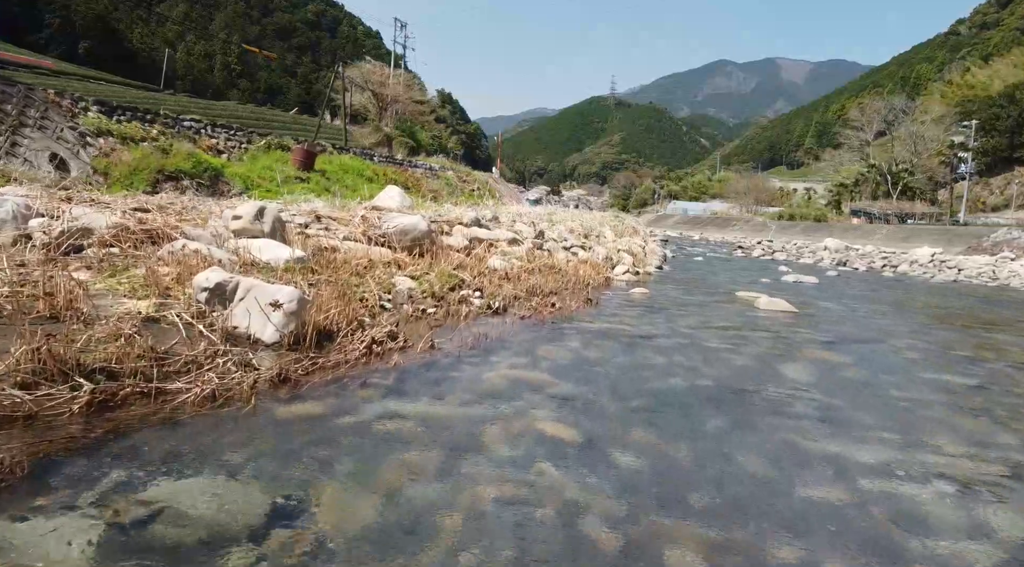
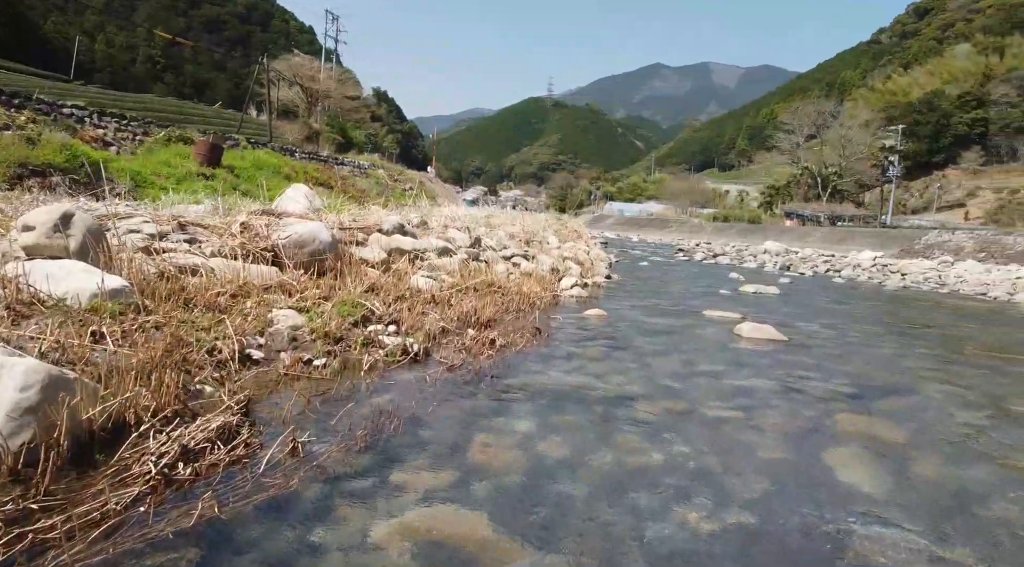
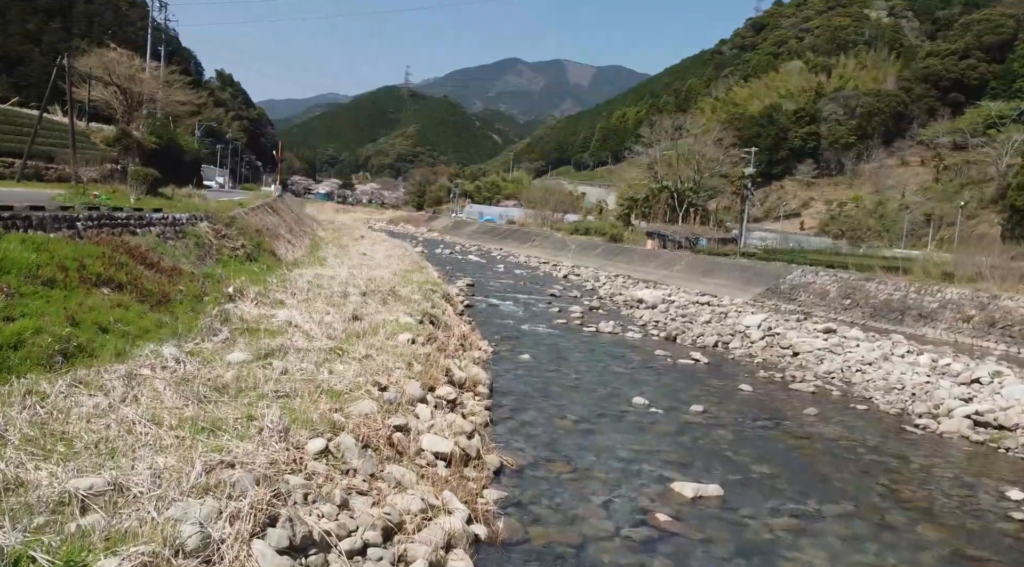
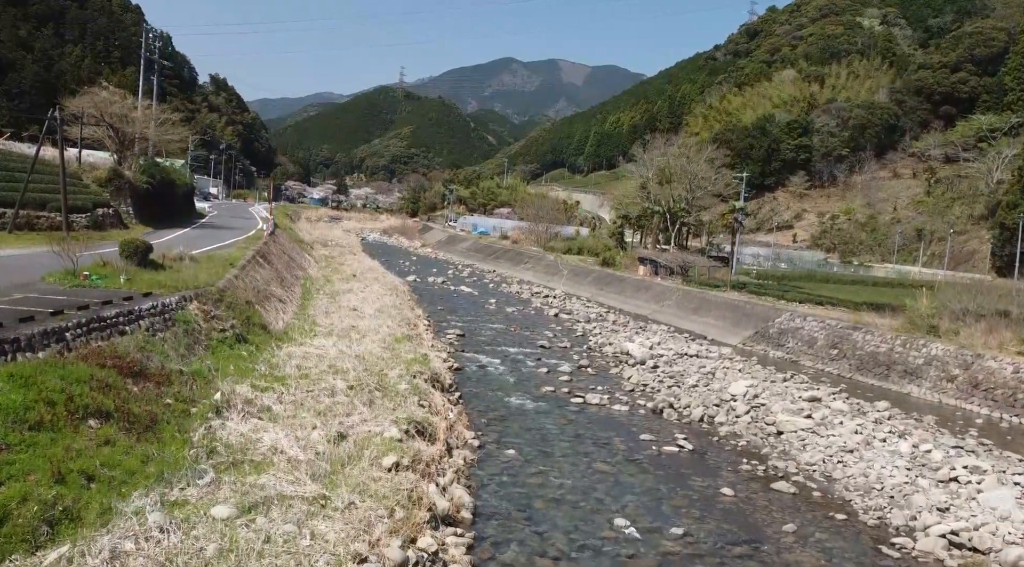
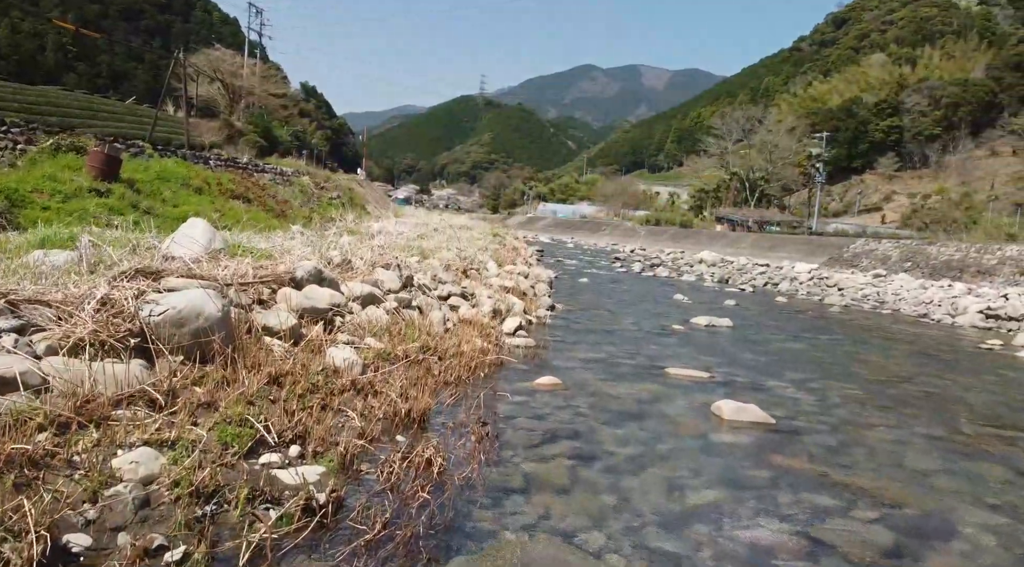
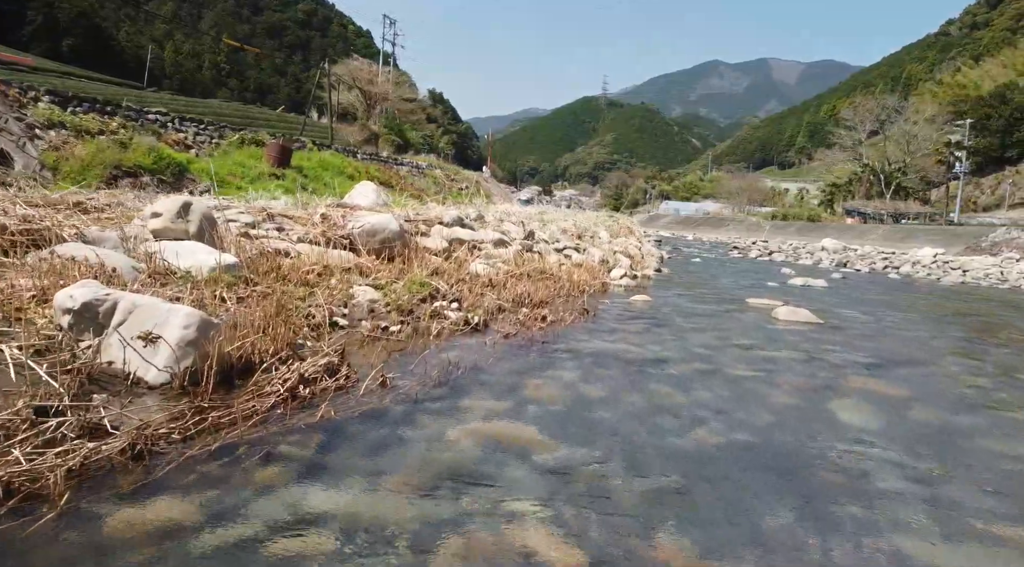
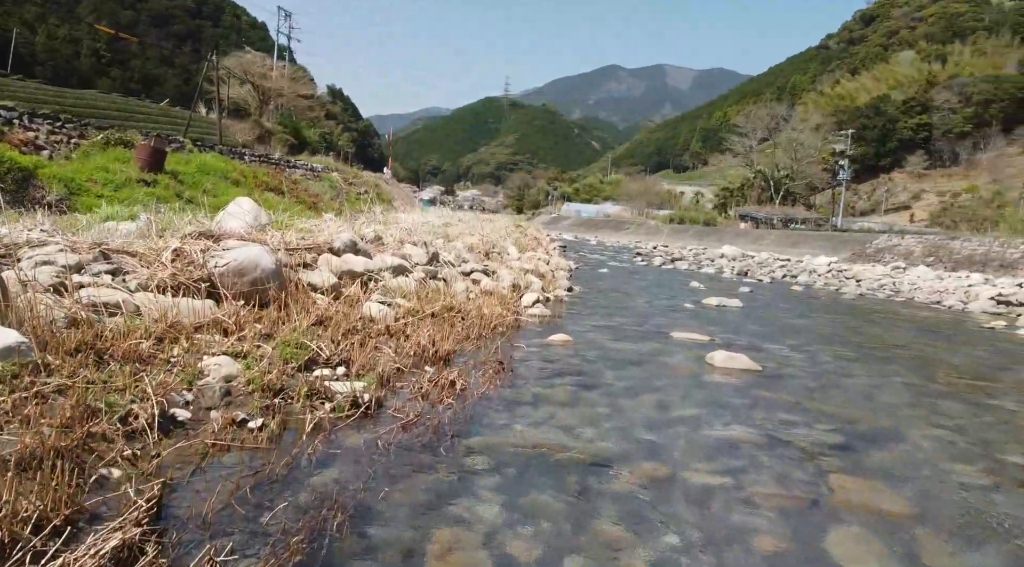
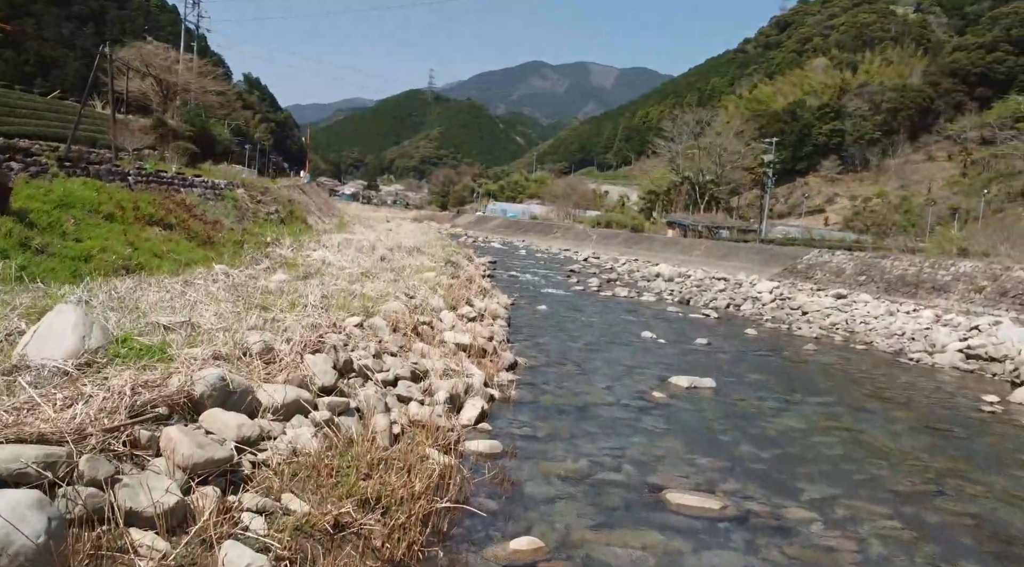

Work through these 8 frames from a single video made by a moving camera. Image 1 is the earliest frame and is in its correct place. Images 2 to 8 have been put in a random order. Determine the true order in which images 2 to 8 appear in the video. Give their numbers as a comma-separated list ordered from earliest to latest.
6, 2, 7, 5, 8, 3, 4
